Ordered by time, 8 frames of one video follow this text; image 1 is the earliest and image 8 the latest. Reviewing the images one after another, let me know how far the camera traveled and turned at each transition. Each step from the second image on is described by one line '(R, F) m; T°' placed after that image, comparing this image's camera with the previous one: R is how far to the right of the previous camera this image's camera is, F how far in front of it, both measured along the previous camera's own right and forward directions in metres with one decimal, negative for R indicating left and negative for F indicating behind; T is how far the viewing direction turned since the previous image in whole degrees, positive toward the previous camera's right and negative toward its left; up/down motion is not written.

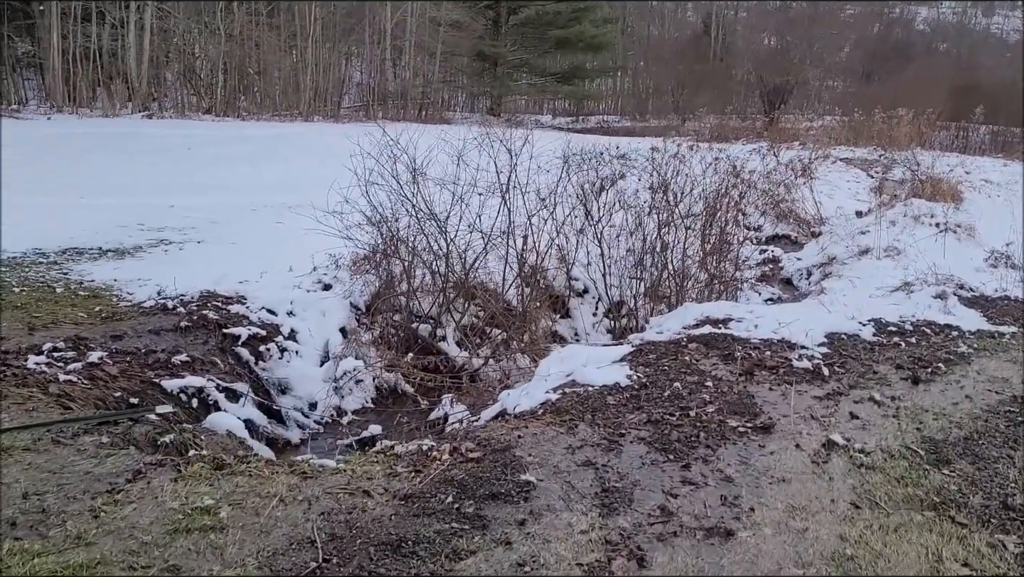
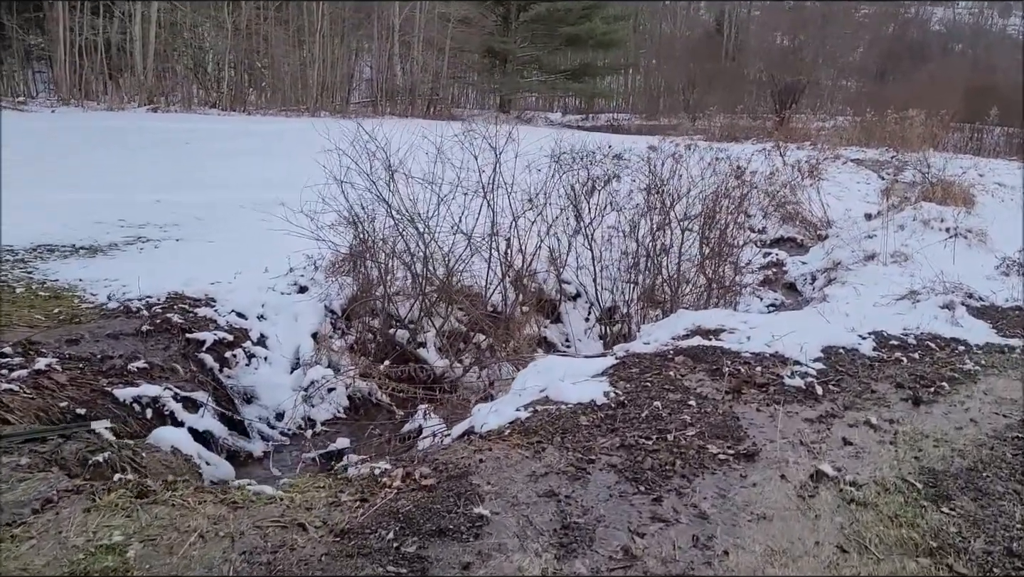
(+0.2, +0.4) m; -1°
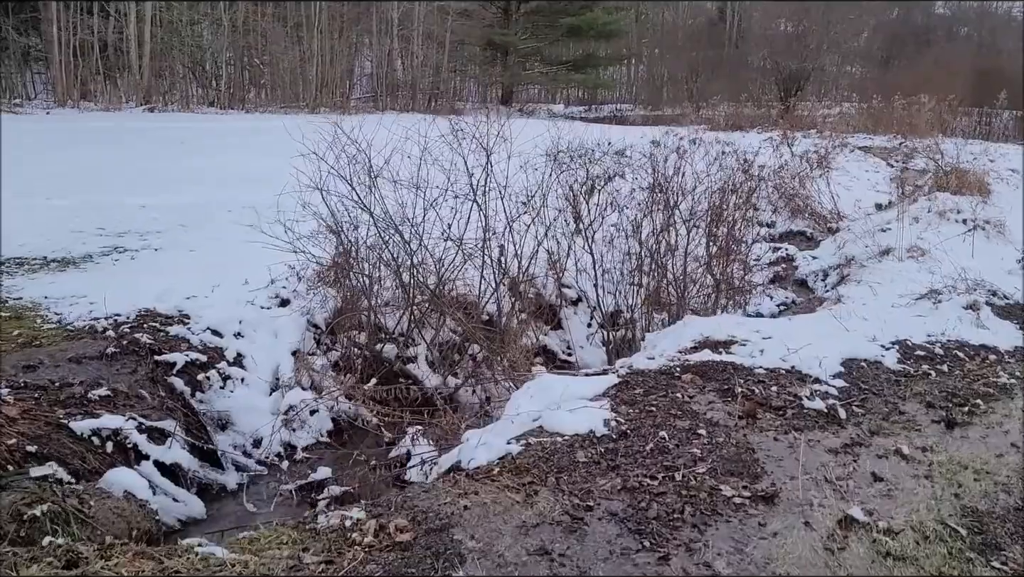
(+0.1, +0.5) m; 0°
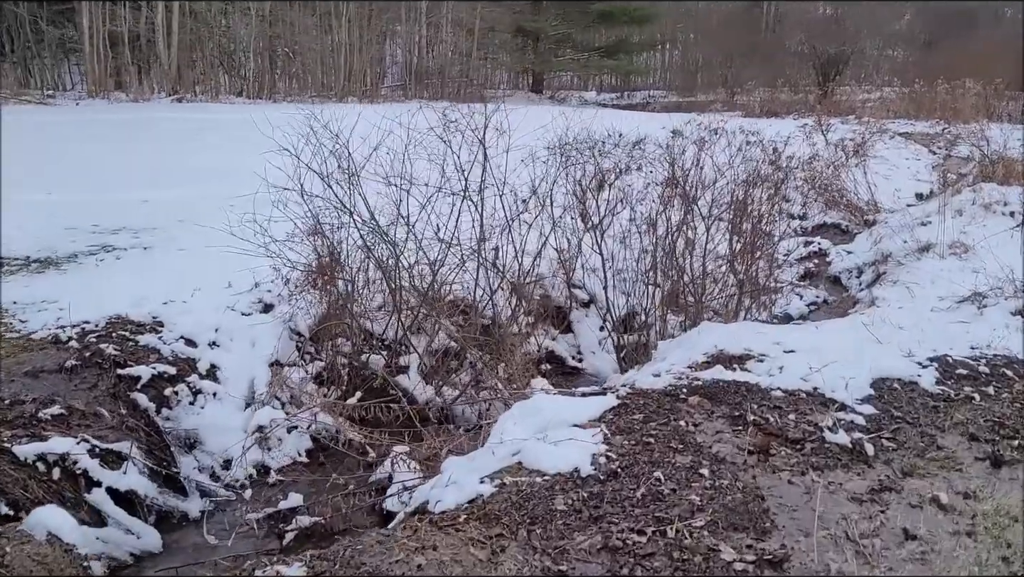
(+0.3, +0.6) m; -2°
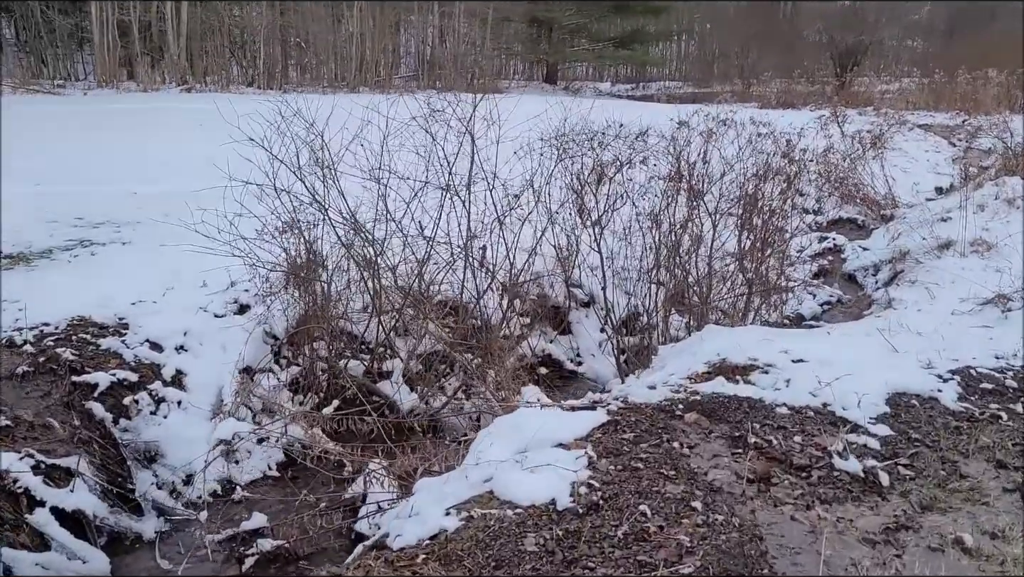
(+0.2, +0.5) m; -1°
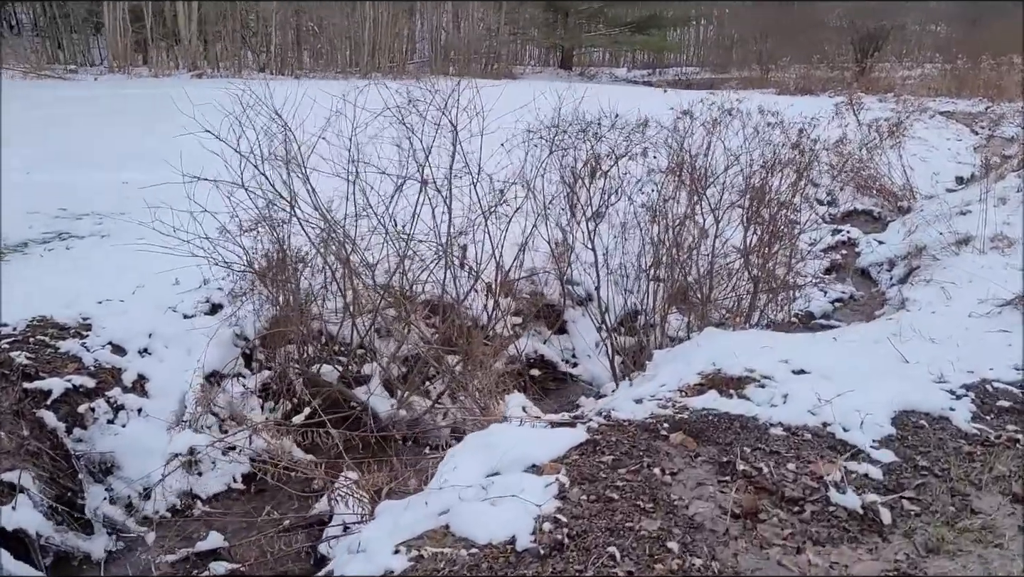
(+0.2, +0.4) m; -1°
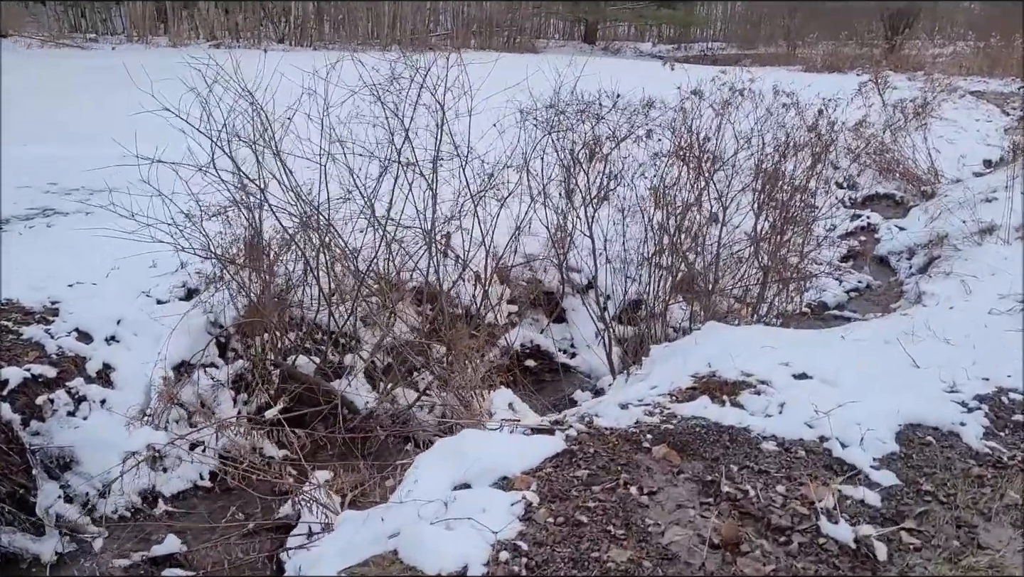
(+0.2, +0.3) m; -1°
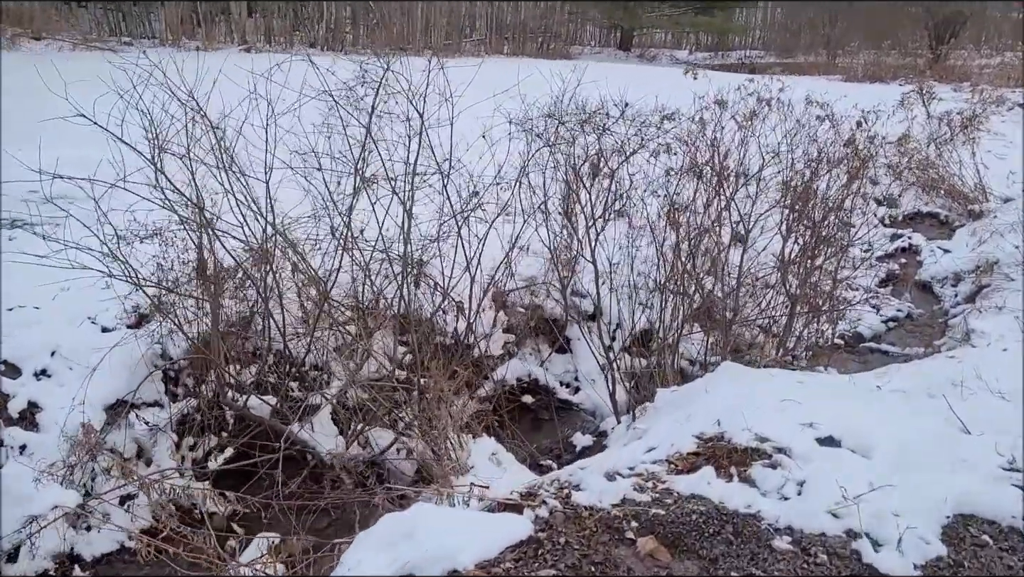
(+0.3, +0.7) m; -2°
